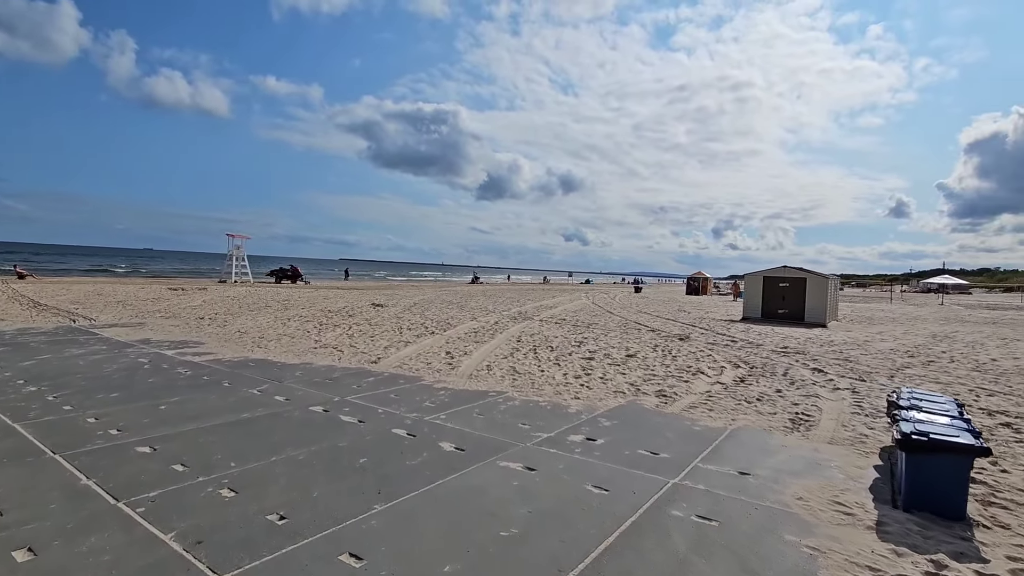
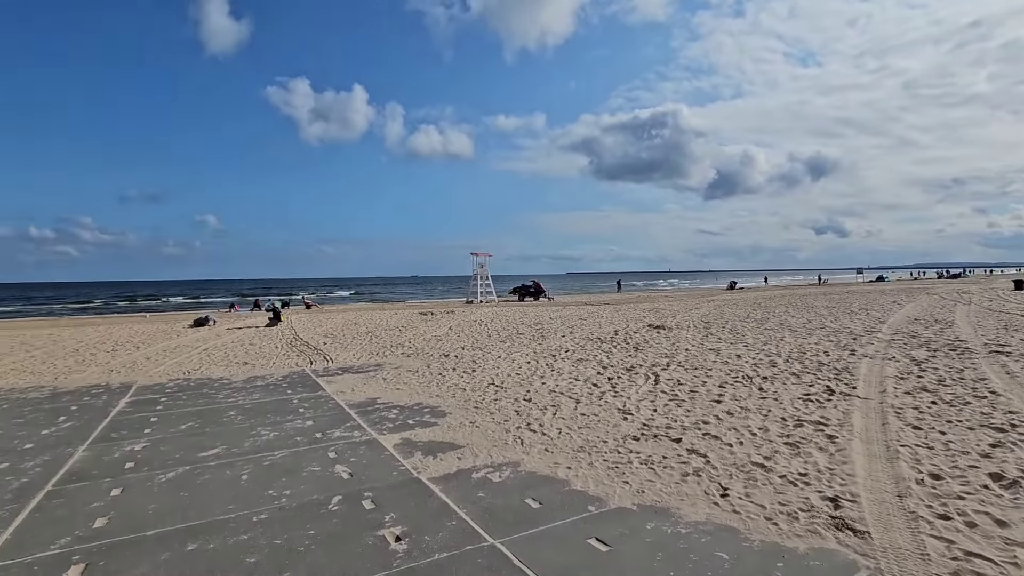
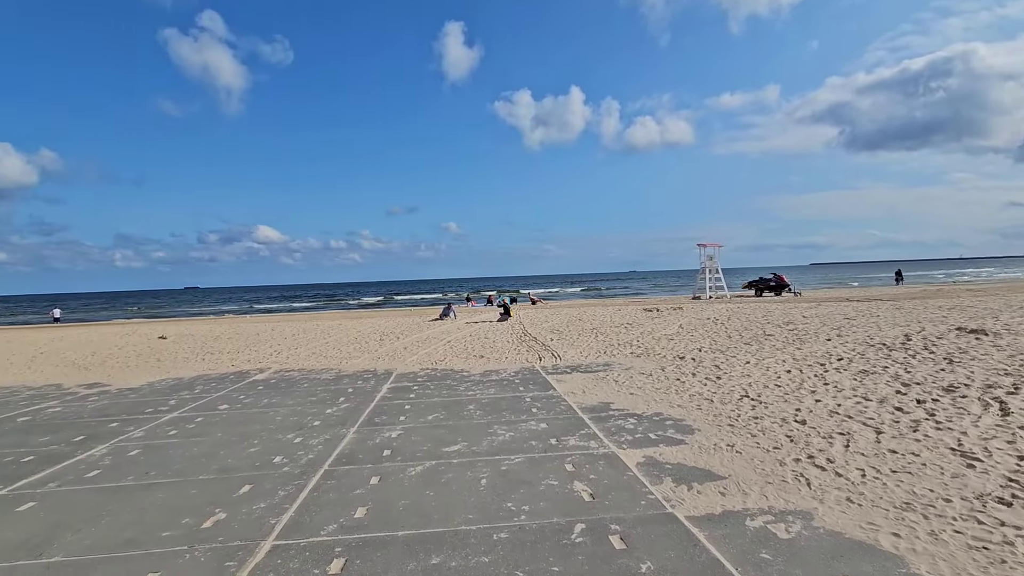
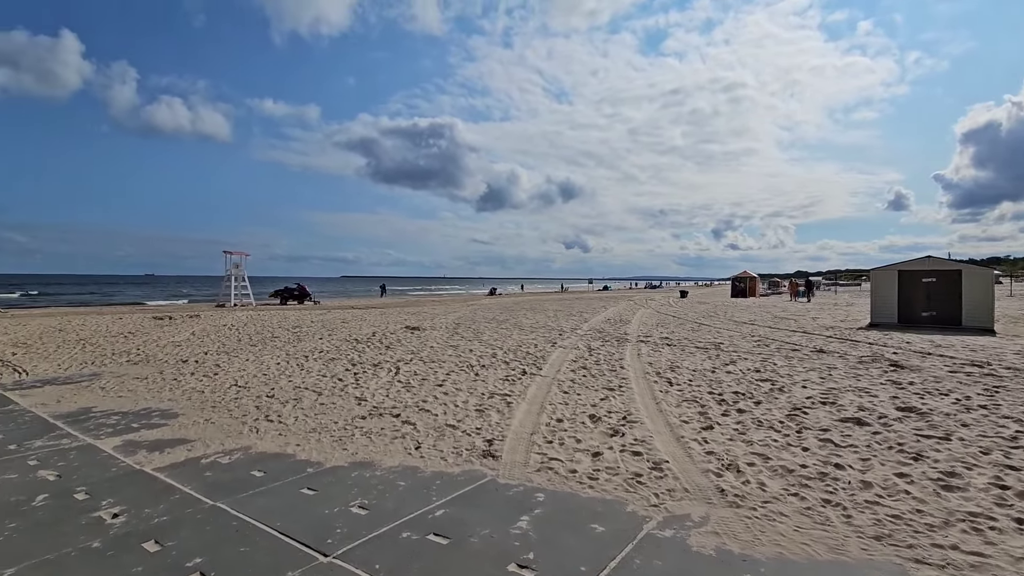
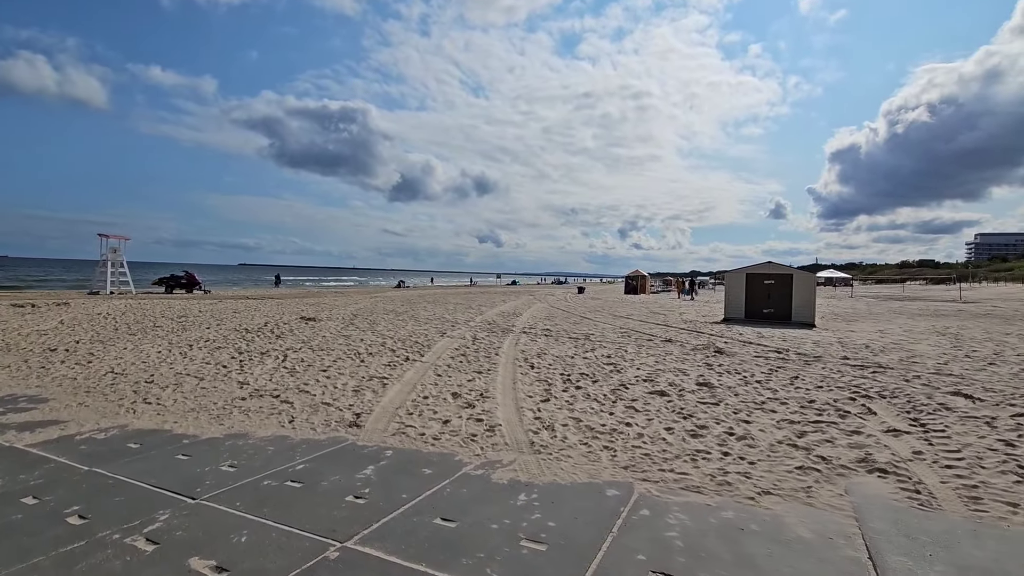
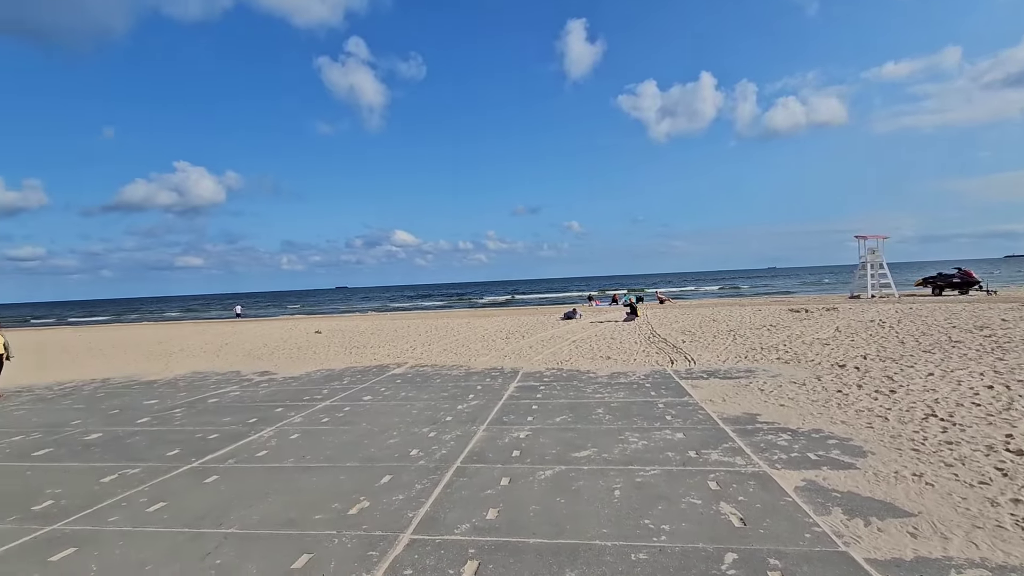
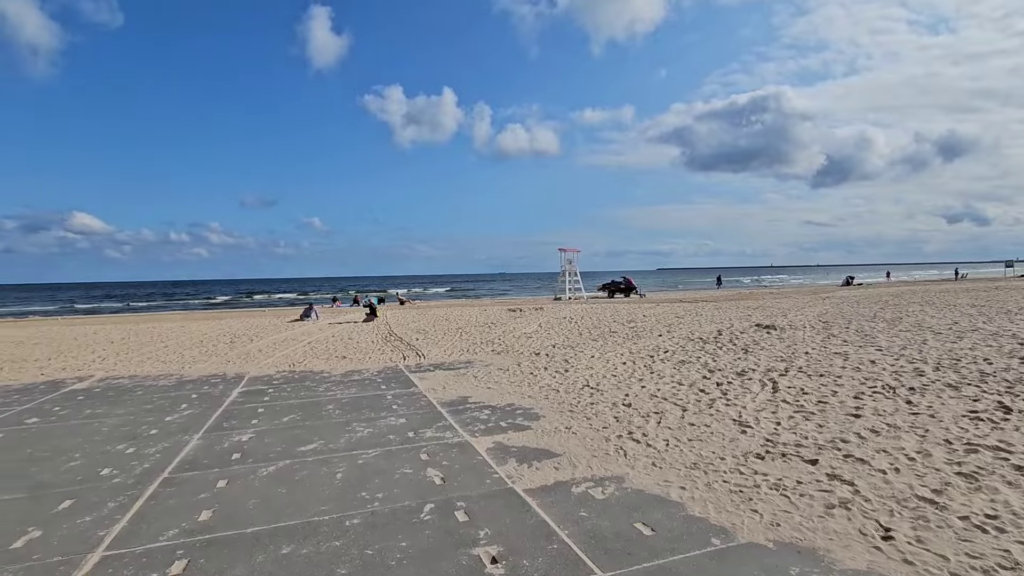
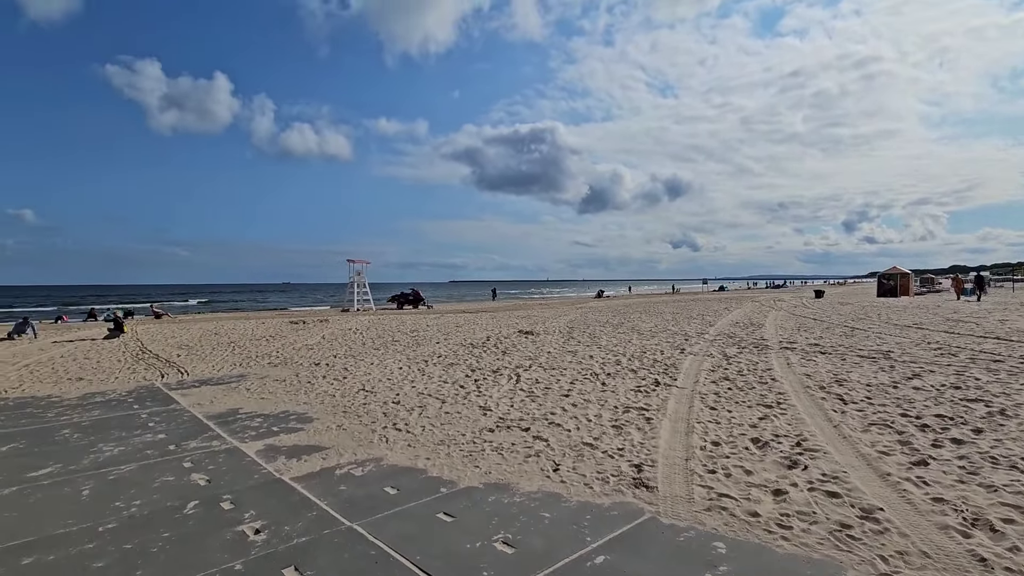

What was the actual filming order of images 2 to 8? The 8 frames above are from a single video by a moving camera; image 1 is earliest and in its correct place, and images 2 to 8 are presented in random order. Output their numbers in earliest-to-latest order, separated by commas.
5, 4, 8, 2, 7, 3, 6
